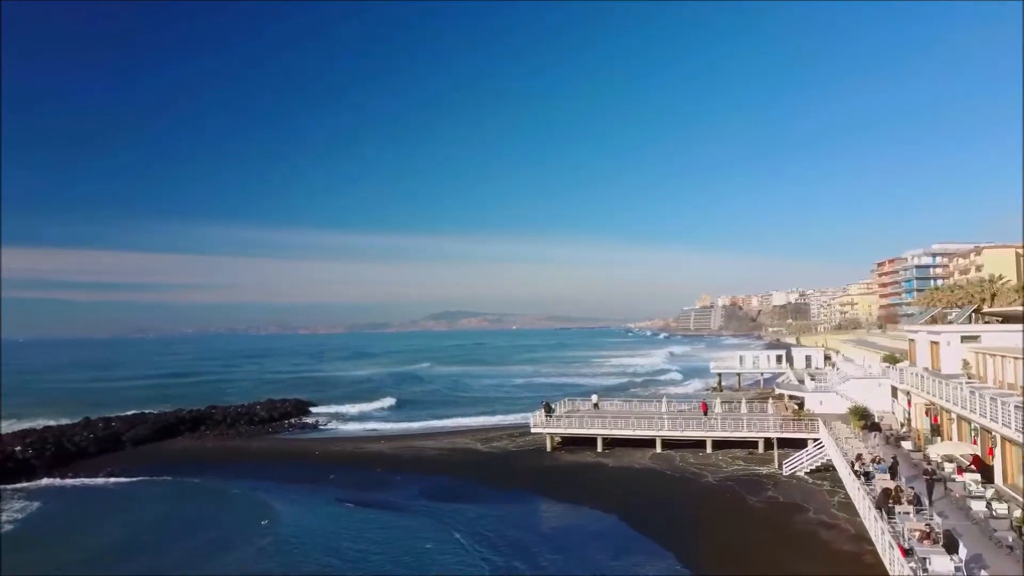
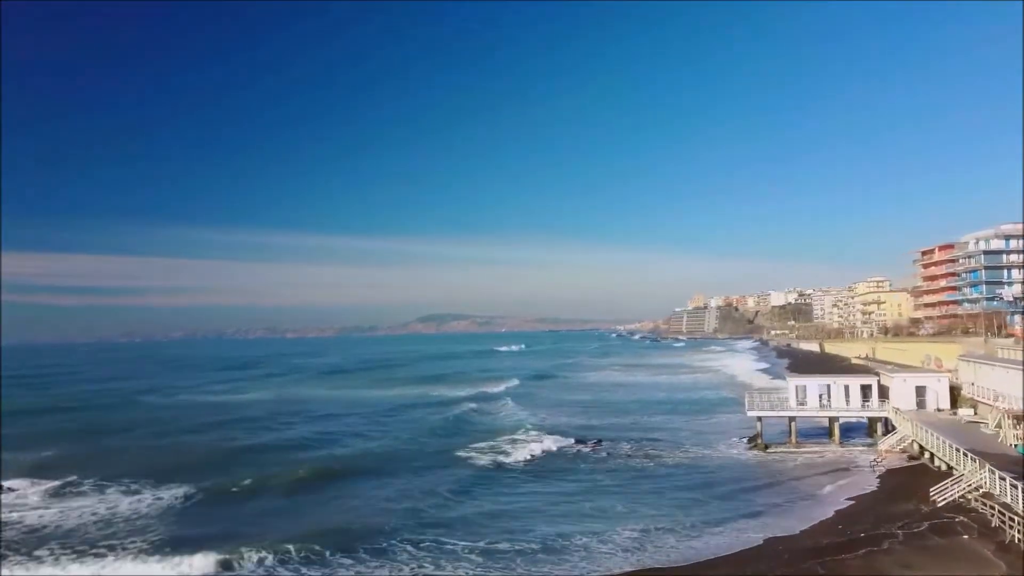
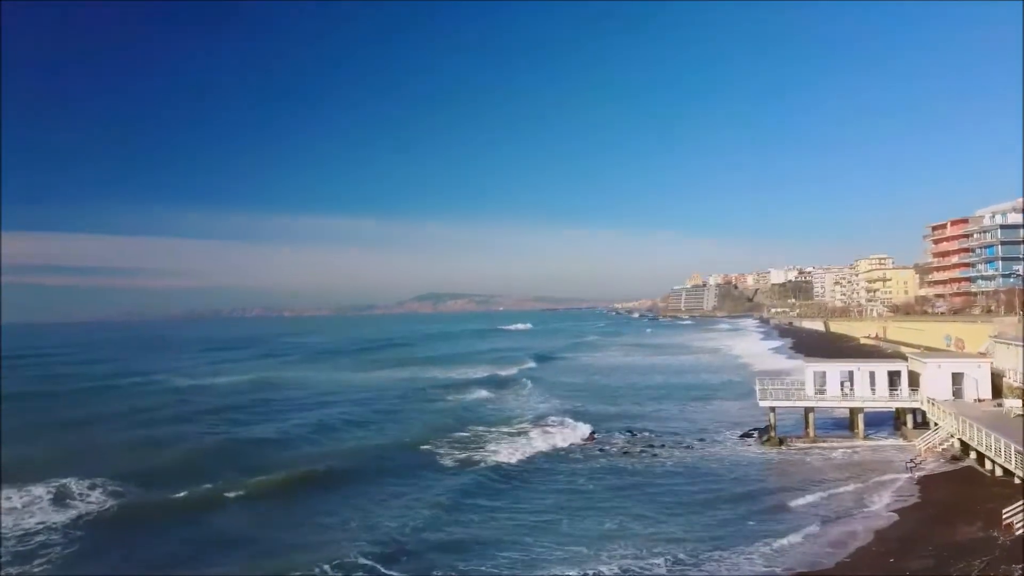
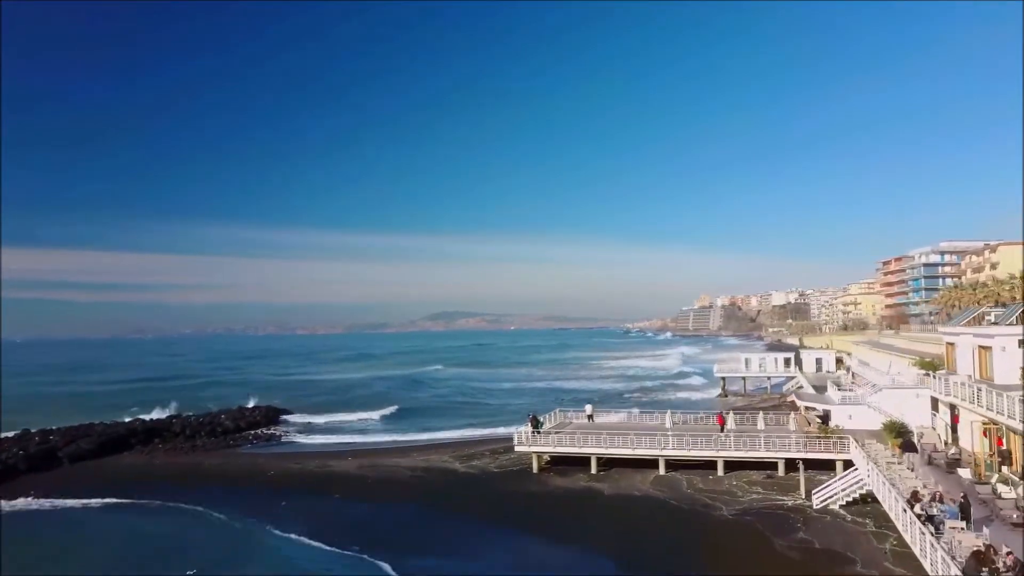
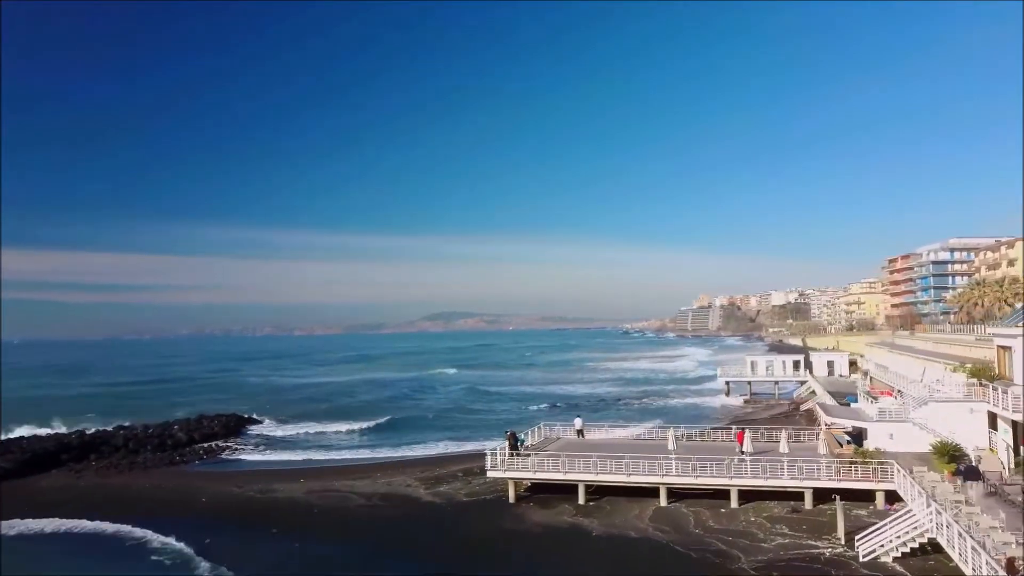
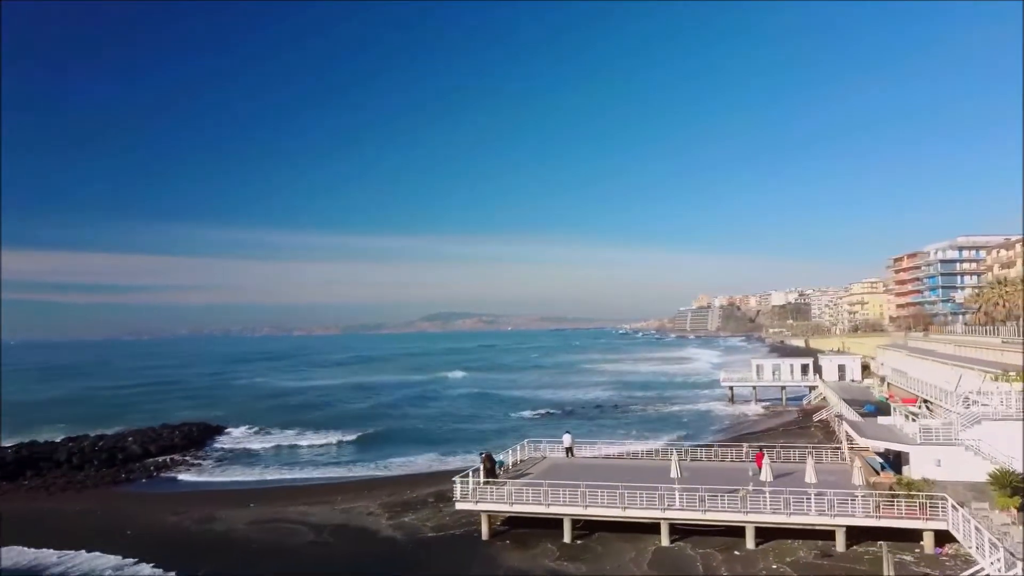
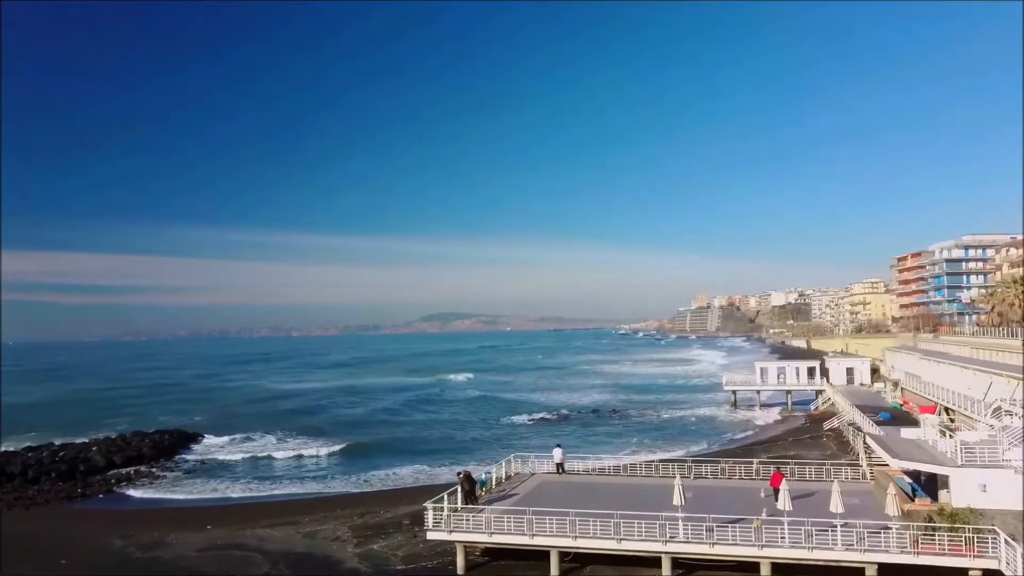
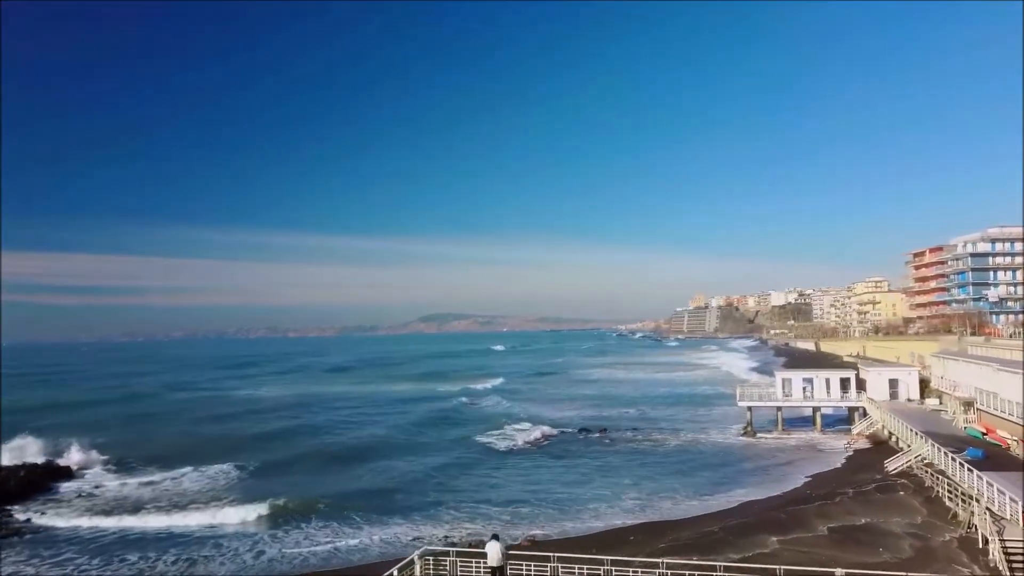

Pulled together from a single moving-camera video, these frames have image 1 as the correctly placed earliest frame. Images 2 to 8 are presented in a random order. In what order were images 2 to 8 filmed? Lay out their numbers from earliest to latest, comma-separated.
4, 5, 6, 7, 8, 2, 3
